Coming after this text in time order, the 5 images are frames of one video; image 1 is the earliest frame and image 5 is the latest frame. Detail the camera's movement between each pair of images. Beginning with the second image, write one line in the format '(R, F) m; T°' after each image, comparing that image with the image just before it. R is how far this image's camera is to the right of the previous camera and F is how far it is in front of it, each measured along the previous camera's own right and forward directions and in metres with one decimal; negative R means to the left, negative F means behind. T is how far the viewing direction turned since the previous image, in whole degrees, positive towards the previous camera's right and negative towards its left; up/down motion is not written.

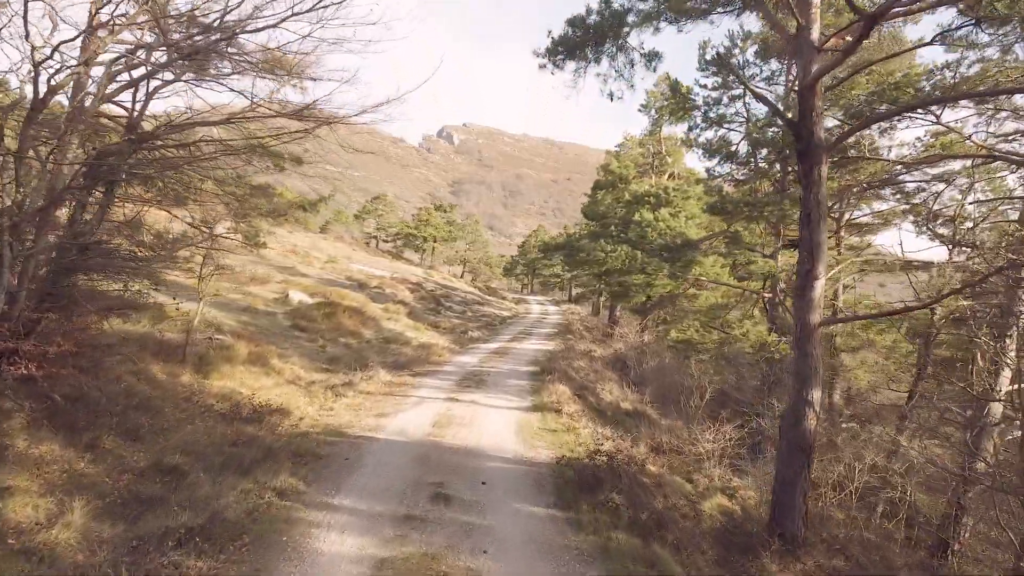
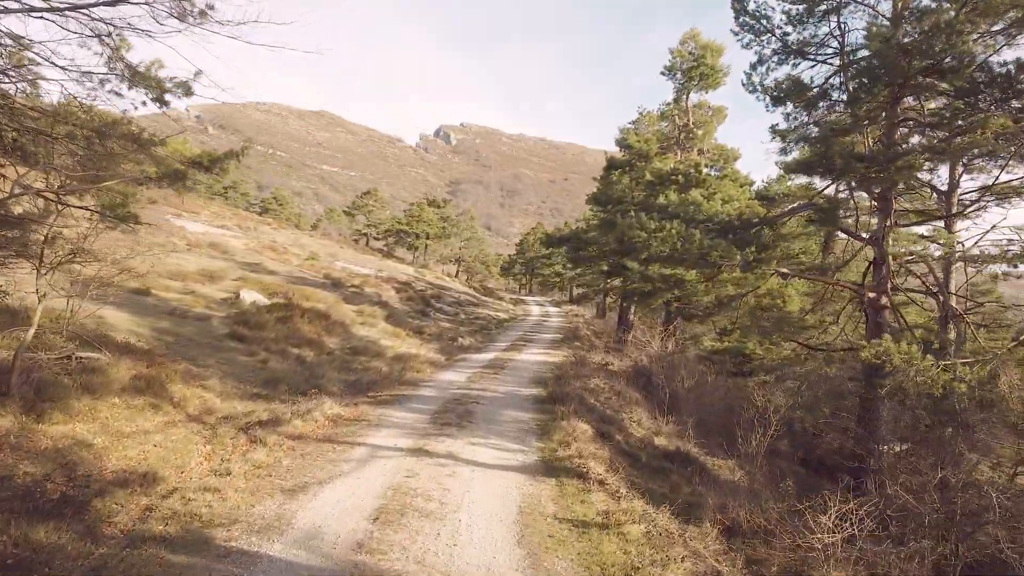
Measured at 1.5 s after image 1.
(0.0, +3.9) m; 0°
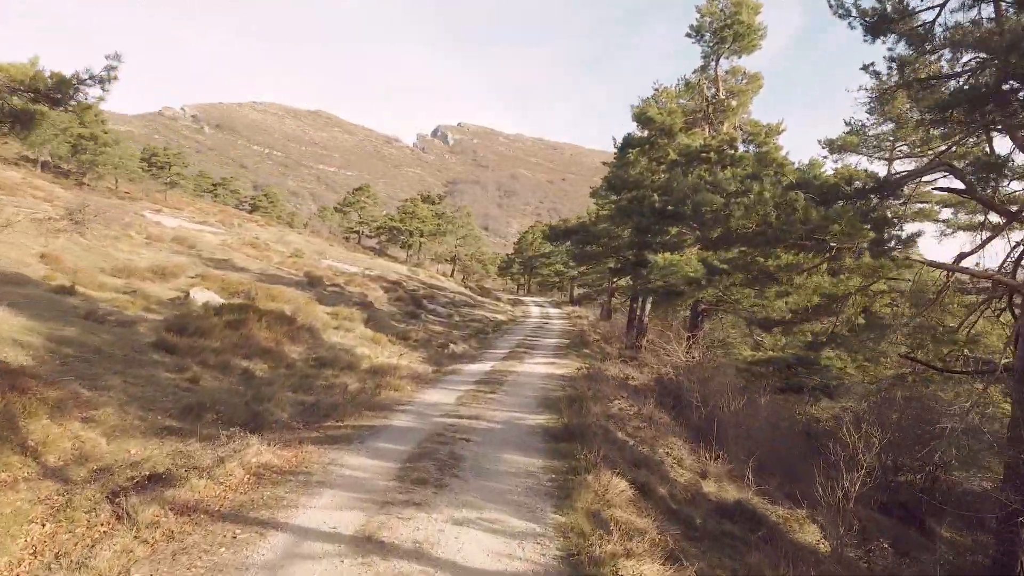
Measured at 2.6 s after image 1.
(0.0, +2.9) m; 0°
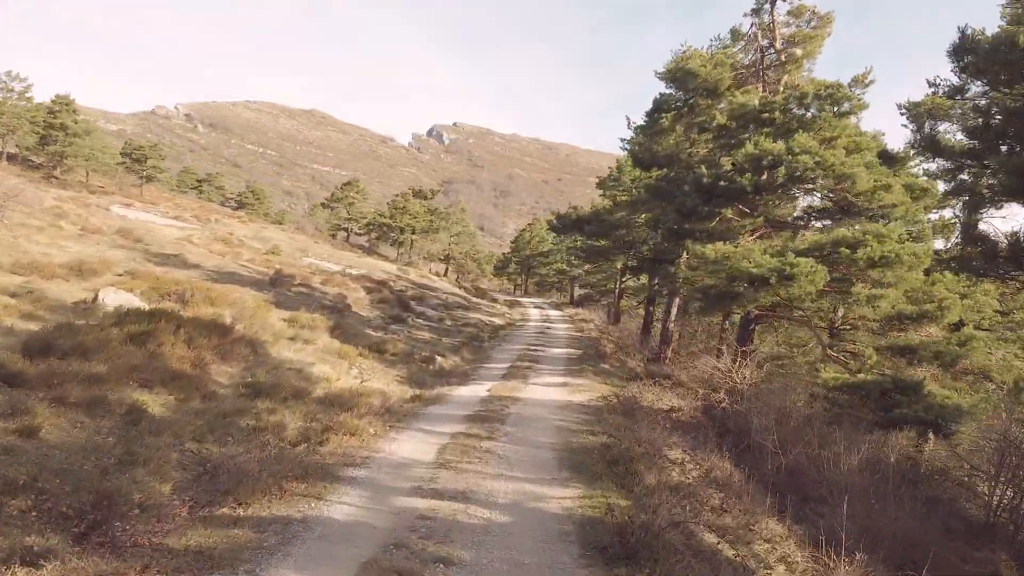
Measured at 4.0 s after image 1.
(-0.1, +3.5) m; 0°
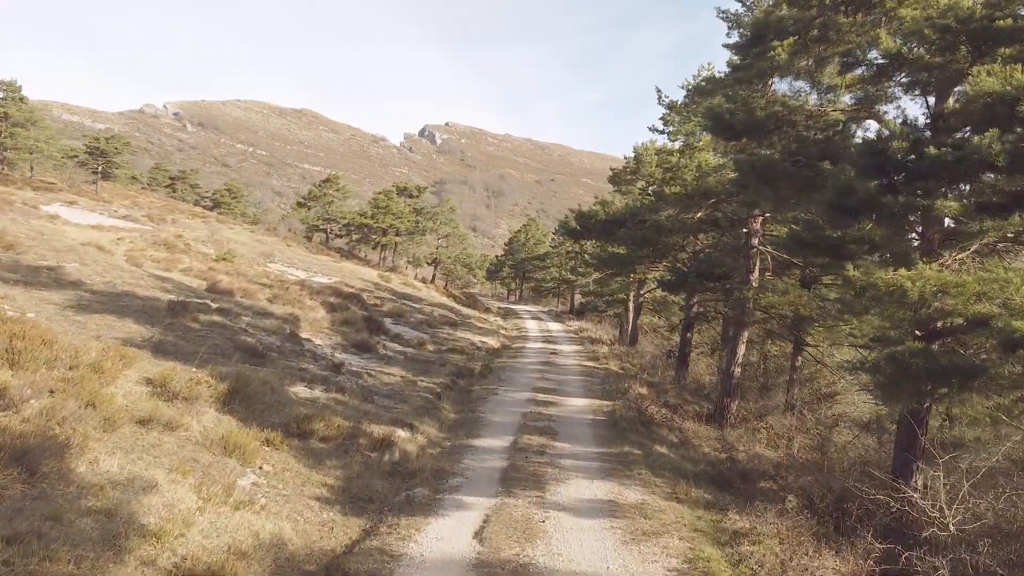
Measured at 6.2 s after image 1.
(-0.1, +5.5) m; +1°
